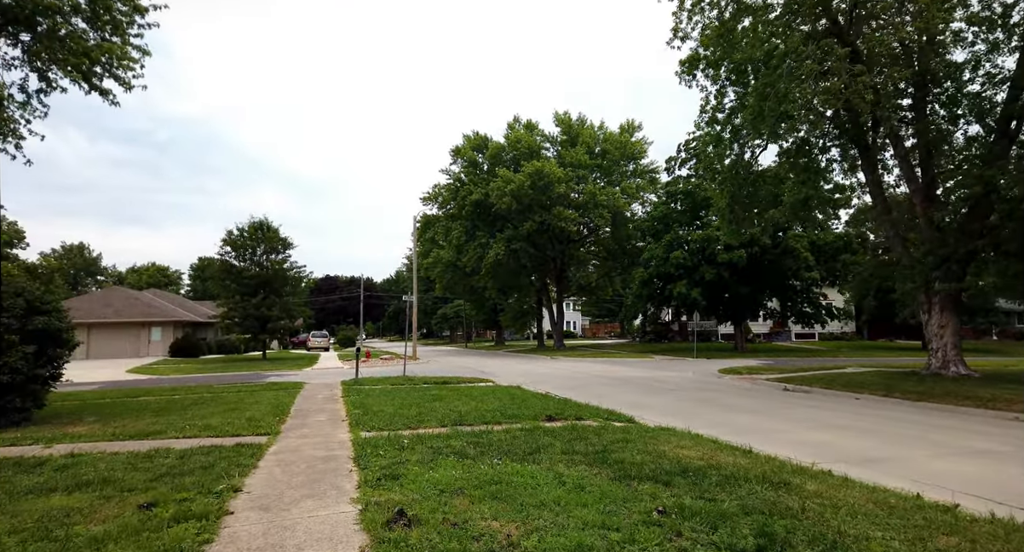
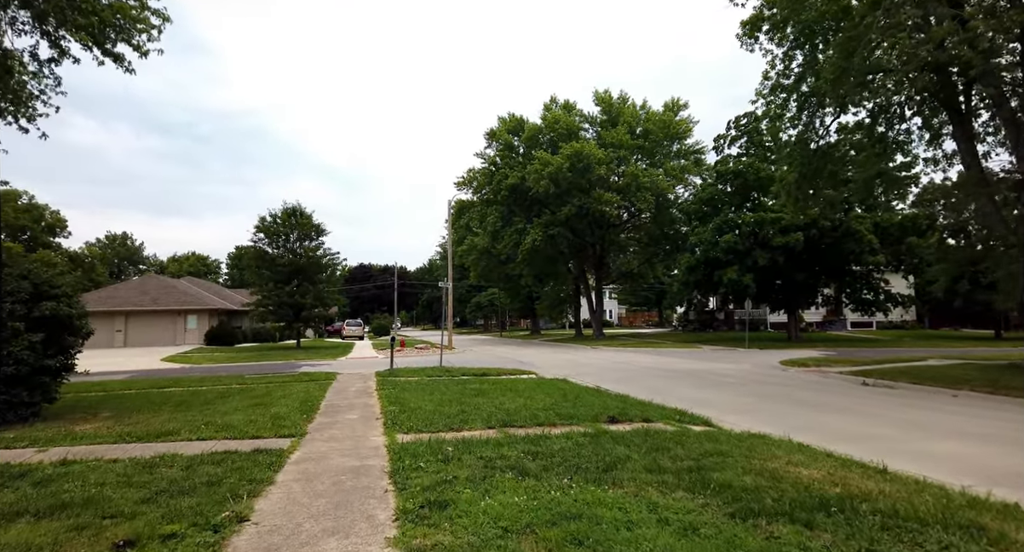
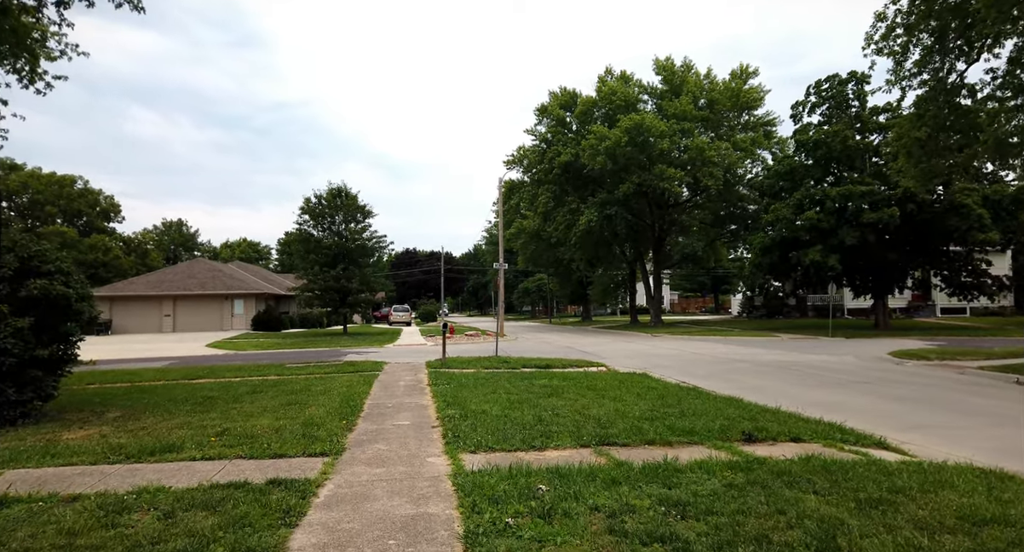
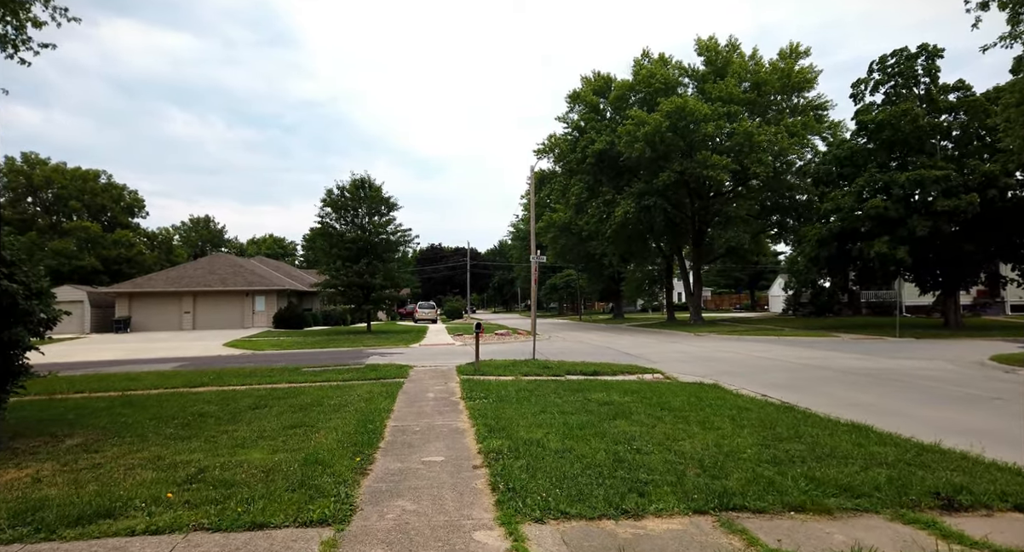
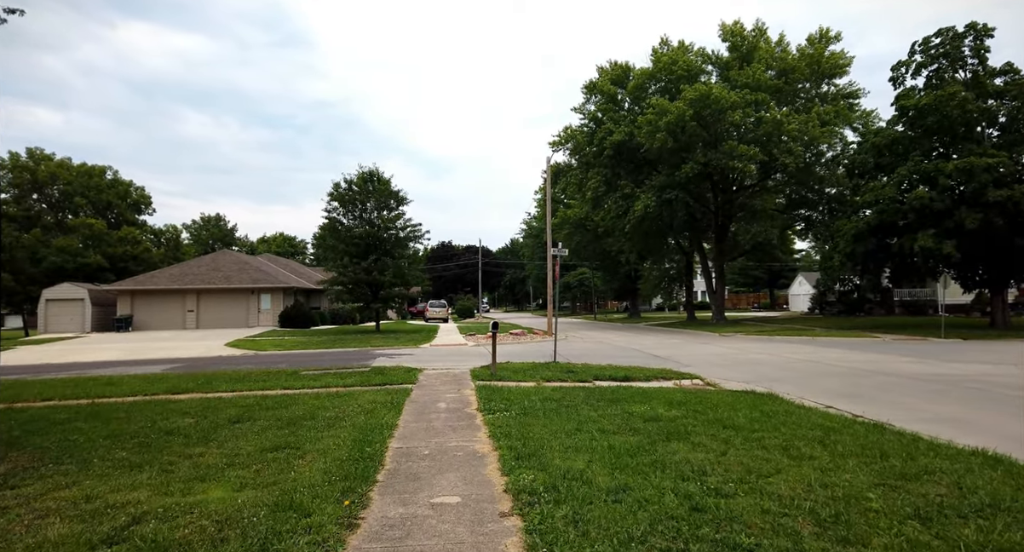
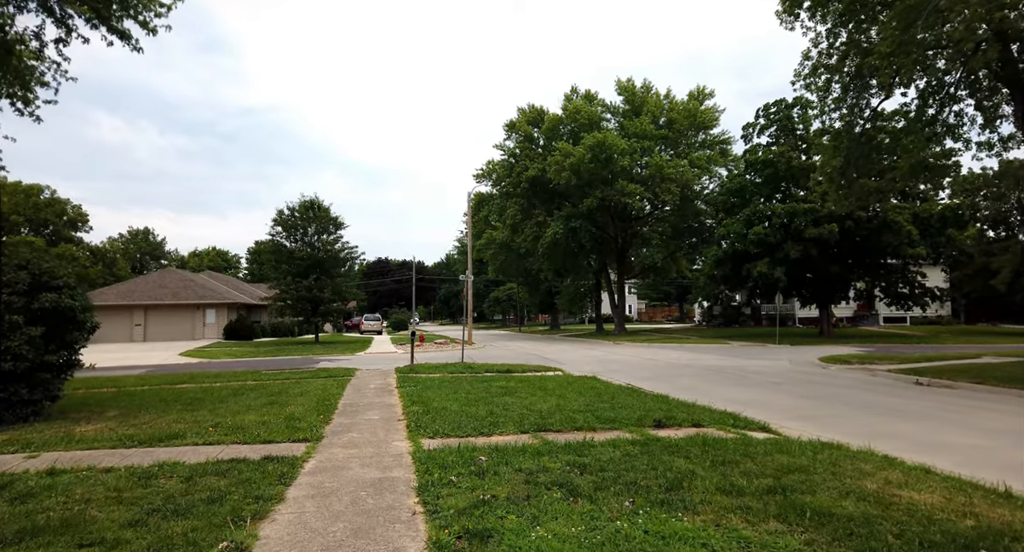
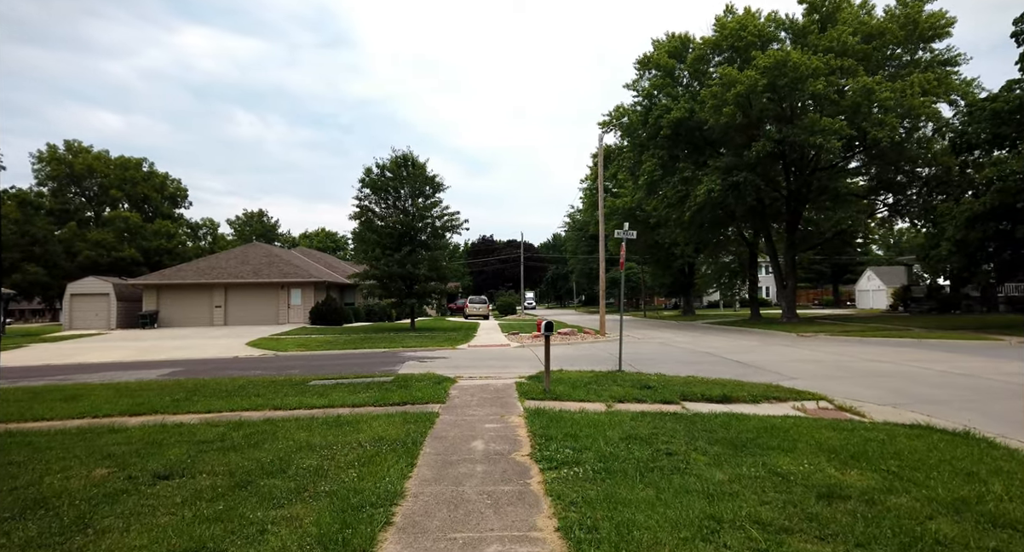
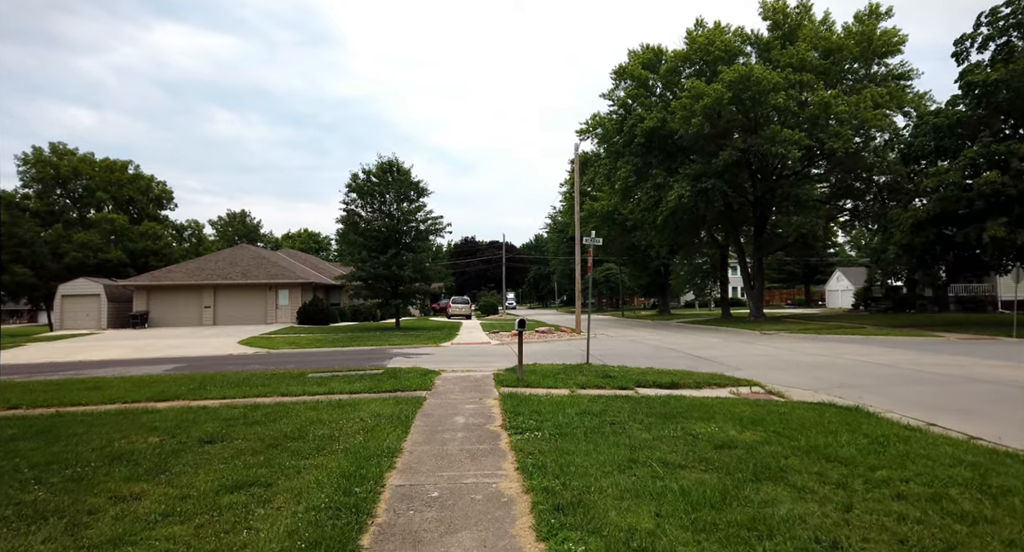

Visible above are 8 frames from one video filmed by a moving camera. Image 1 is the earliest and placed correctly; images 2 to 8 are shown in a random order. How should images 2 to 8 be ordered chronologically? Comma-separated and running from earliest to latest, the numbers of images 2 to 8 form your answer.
2, 6, 3, 4, 5, 8, 7
